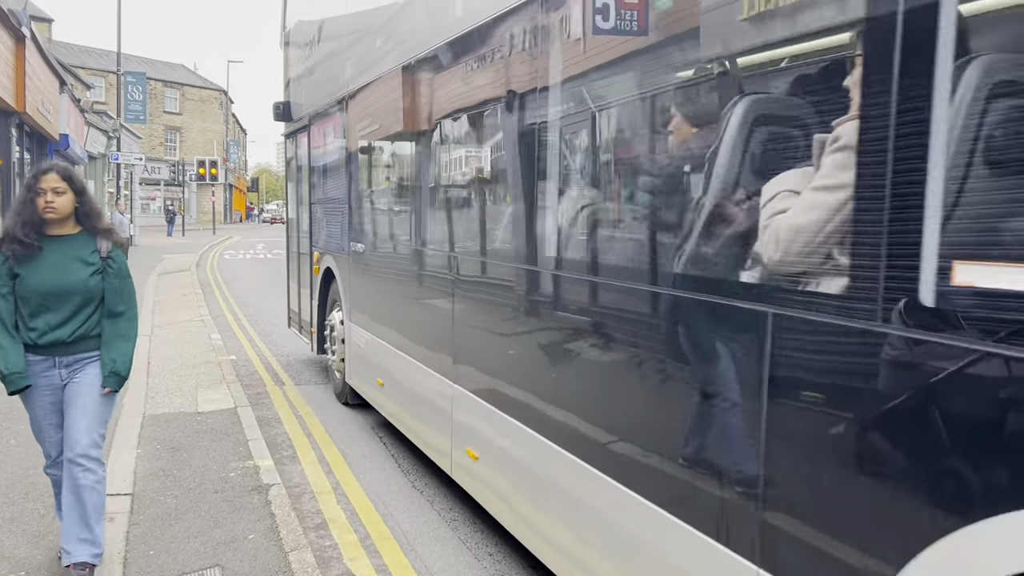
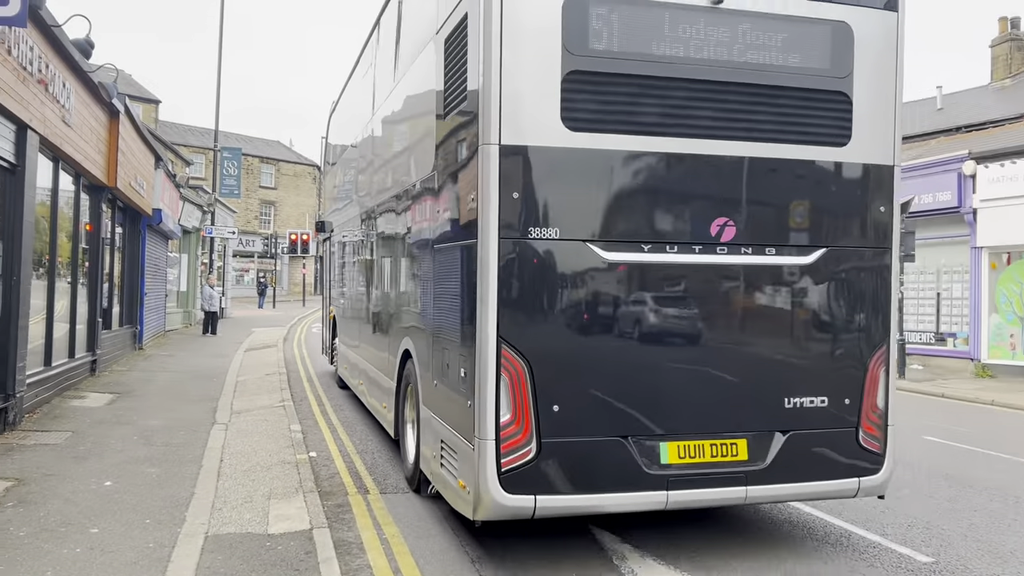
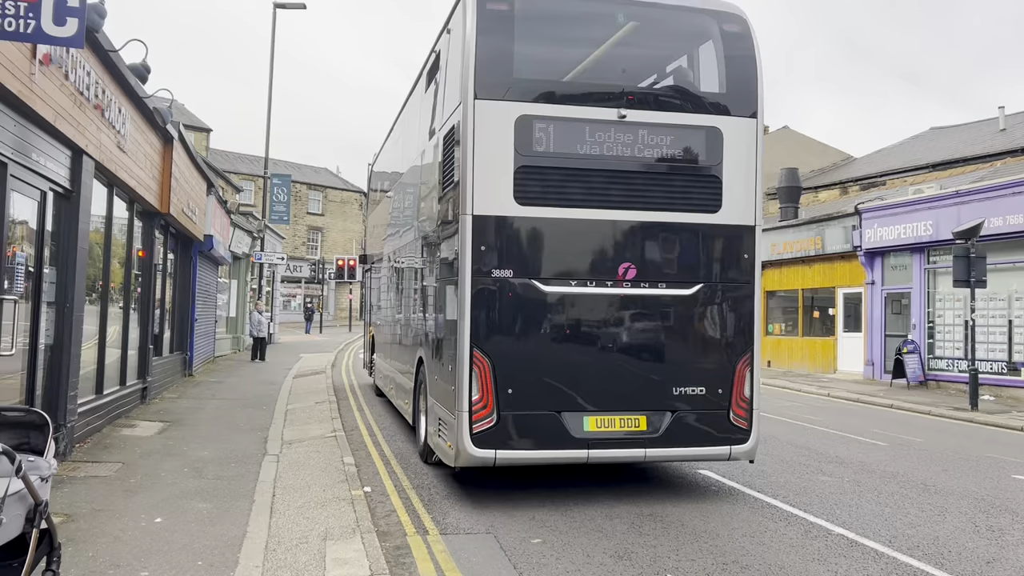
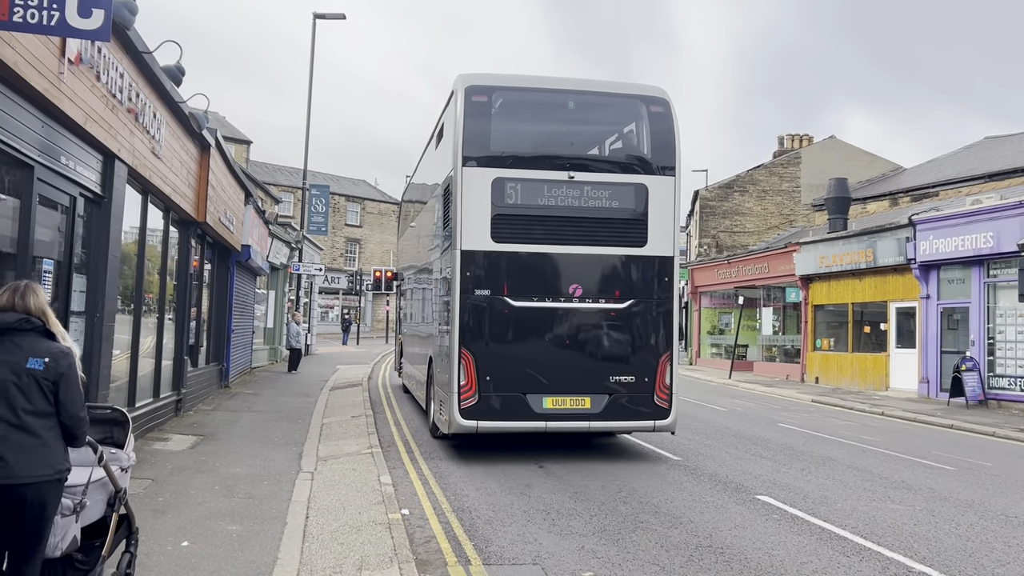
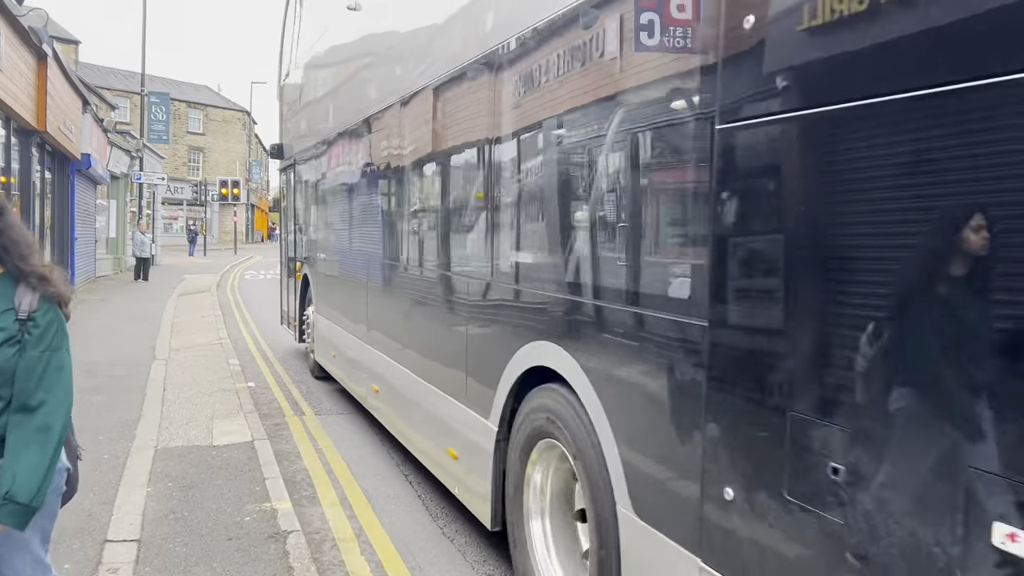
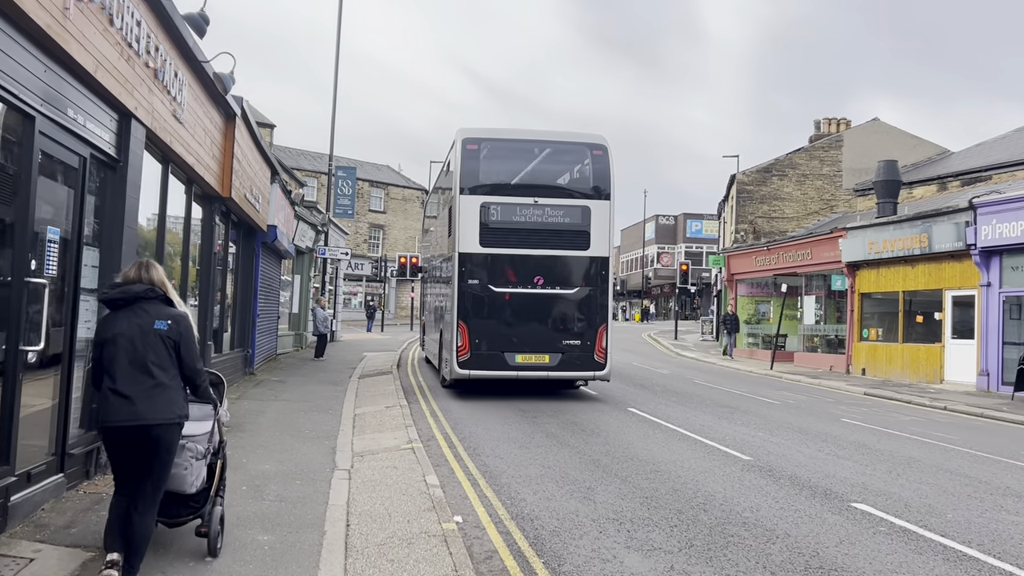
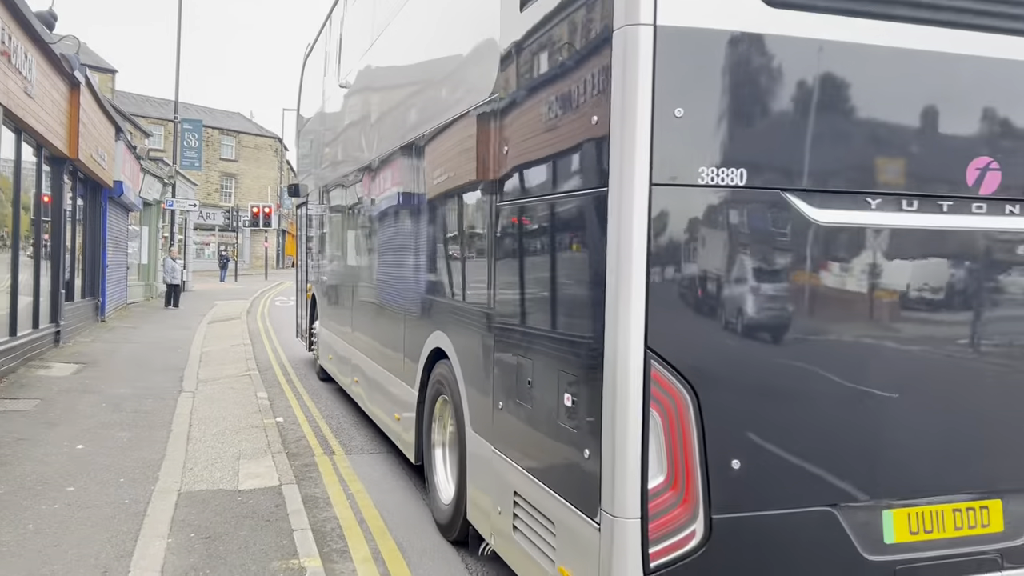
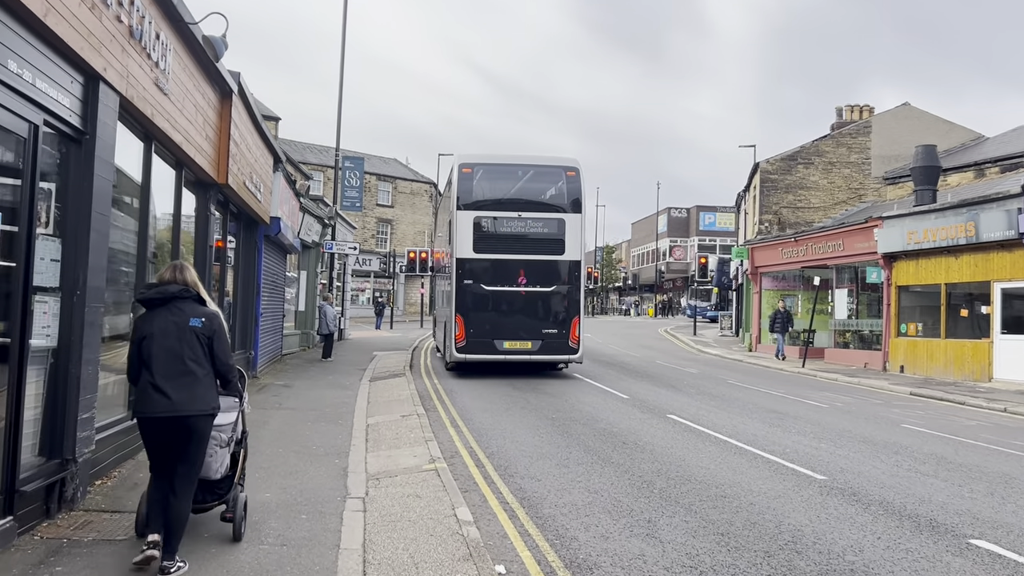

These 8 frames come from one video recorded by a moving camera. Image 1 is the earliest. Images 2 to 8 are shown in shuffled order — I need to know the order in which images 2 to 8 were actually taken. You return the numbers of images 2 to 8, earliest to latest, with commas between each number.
5, 7, 2, 3, 4, 6, 8
